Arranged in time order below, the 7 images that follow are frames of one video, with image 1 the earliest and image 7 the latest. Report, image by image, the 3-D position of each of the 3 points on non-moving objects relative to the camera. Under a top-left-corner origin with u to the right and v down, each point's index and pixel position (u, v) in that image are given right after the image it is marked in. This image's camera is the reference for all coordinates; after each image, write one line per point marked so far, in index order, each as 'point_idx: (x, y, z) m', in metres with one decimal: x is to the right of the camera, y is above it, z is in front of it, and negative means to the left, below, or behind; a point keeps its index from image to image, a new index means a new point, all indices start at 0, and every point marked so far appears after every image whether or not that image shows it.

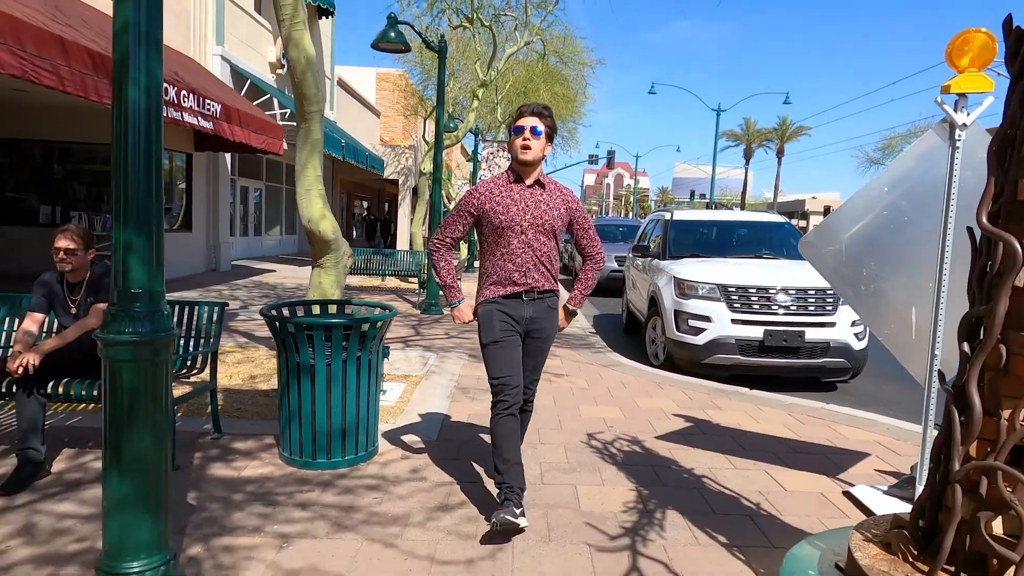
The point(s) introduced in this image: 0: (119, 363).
0: (-1.3, -0.3, +2.2) m
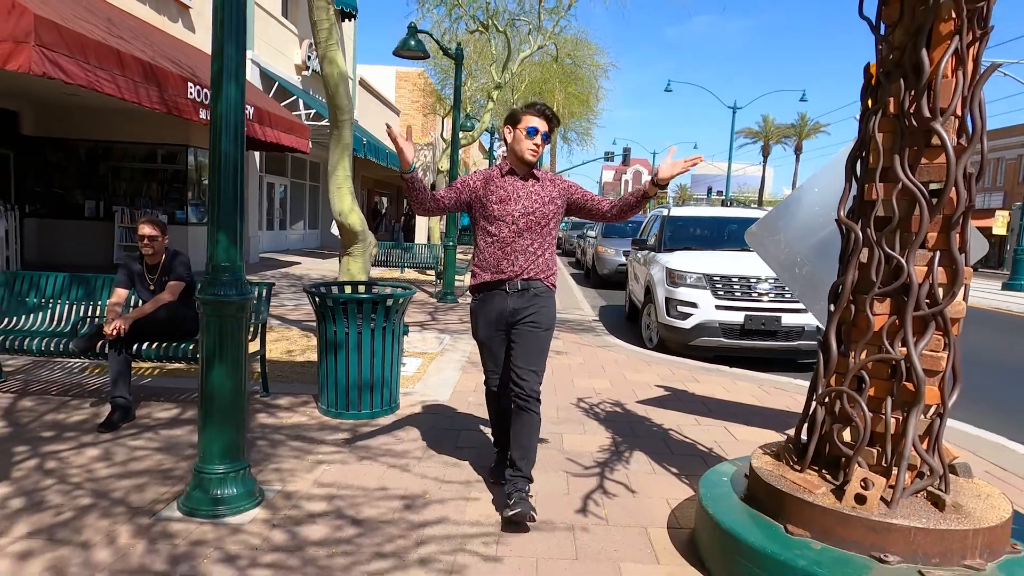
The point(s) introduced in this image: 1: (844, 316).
0: (-1.4, -0.1, +3.0) m
1: (+1.4, -0.1, +2.7) m
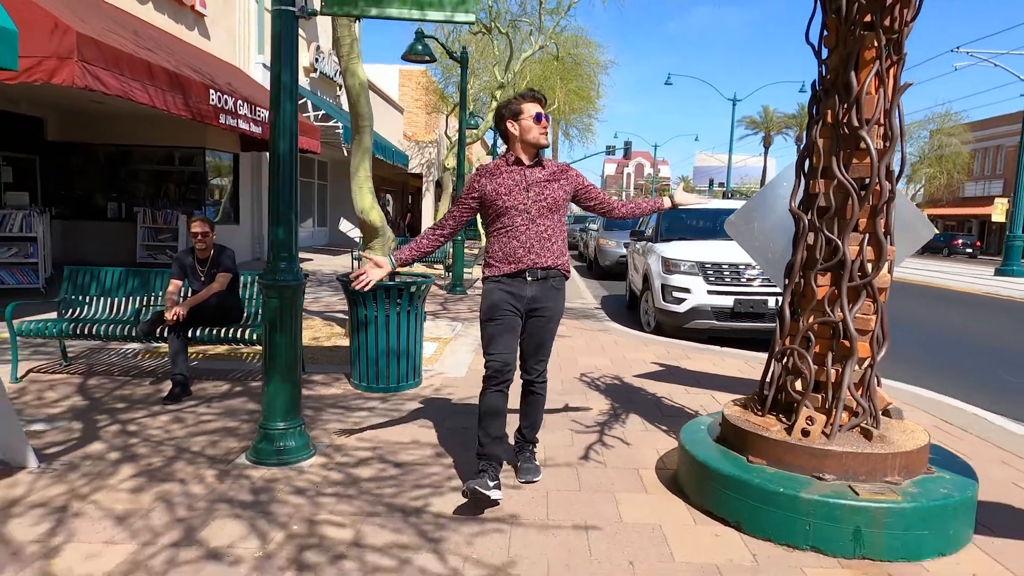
0: (-1.3, -0.1, +3.6) m
1: (+1.4, 0.0, +3.3) m
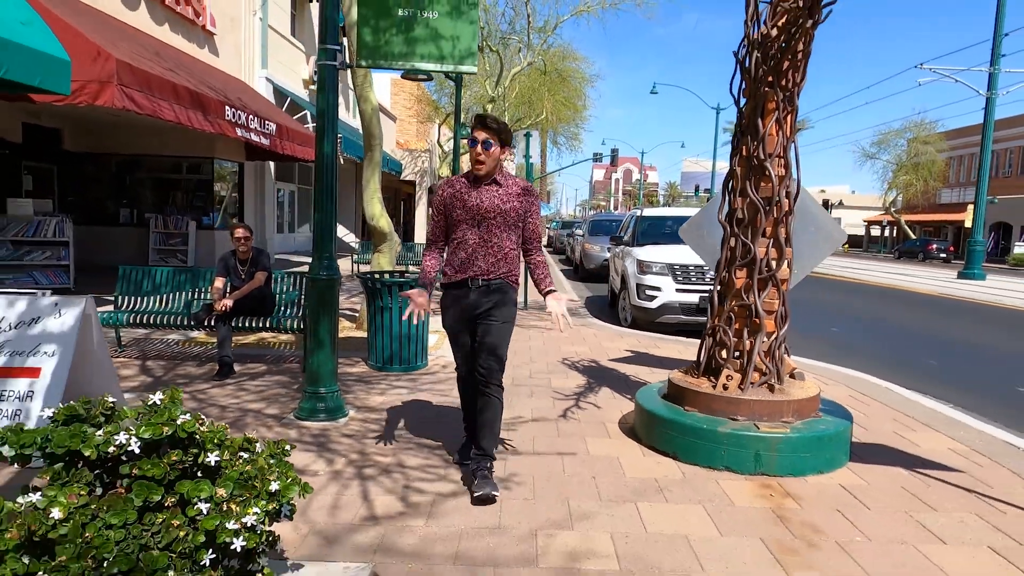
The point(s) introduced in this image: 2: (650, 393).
0: (-1.4, 0.0, +4.6) m
1: (+1.4, 0.0, +4.3) m
2: (+1.0, -0.7, +4.6) m
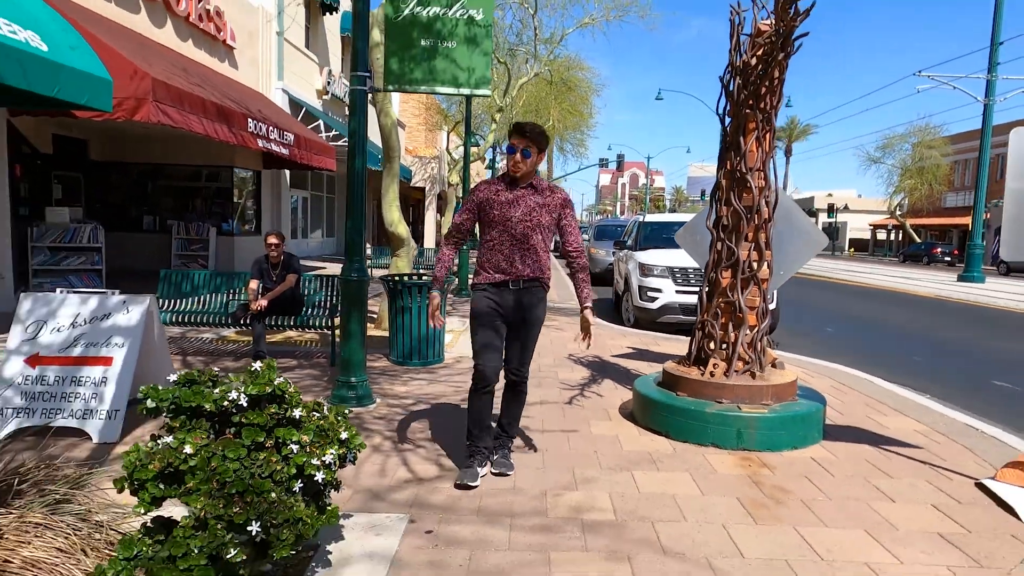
0: (-1.3, 0.0, +5.2) m
1: (+1.5, 0.0, +4.9) m
2: (+1.0, -0.7, +5.1) m
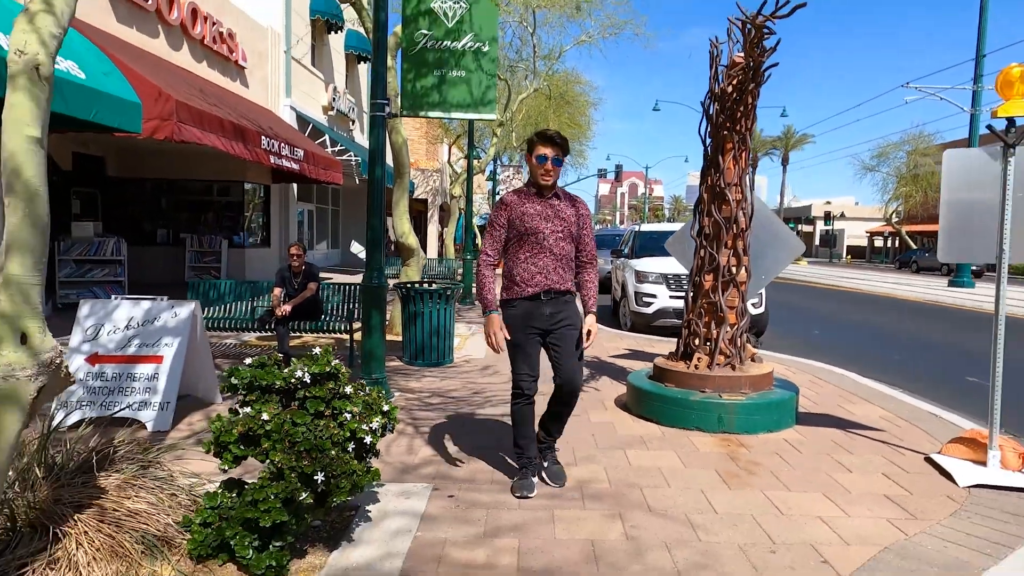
0: (-1.2, -0.1, +5.8) m
1: (+1.5, 0.0, +5.4) m
2: (+1.1, -0.7, +5.7) m
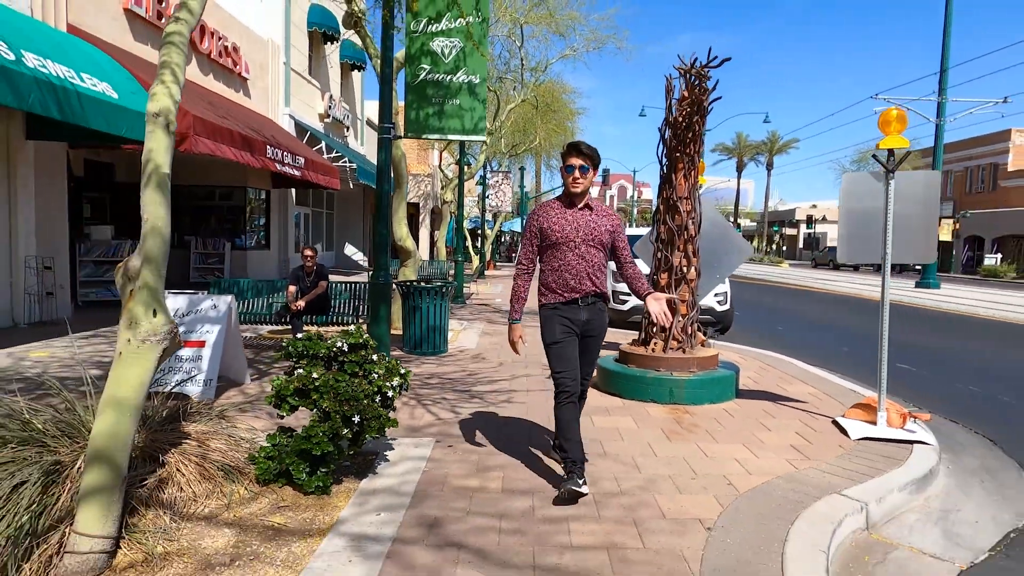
0: (-1.4, 0.0, +6.8) m
1: (+1.4, +0.1, +6.4) m
2: (+1.0, -0.7, +6.7) m
